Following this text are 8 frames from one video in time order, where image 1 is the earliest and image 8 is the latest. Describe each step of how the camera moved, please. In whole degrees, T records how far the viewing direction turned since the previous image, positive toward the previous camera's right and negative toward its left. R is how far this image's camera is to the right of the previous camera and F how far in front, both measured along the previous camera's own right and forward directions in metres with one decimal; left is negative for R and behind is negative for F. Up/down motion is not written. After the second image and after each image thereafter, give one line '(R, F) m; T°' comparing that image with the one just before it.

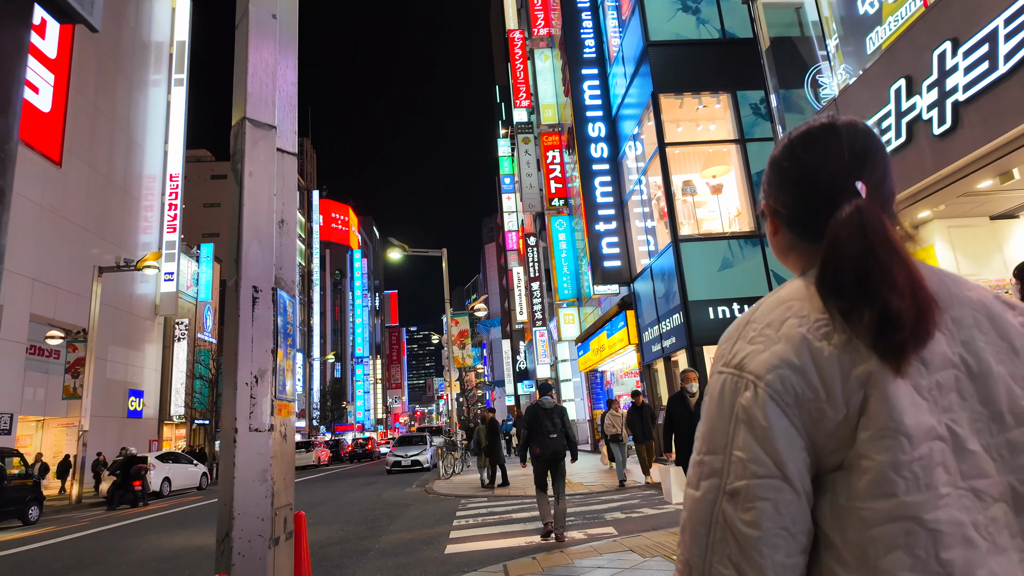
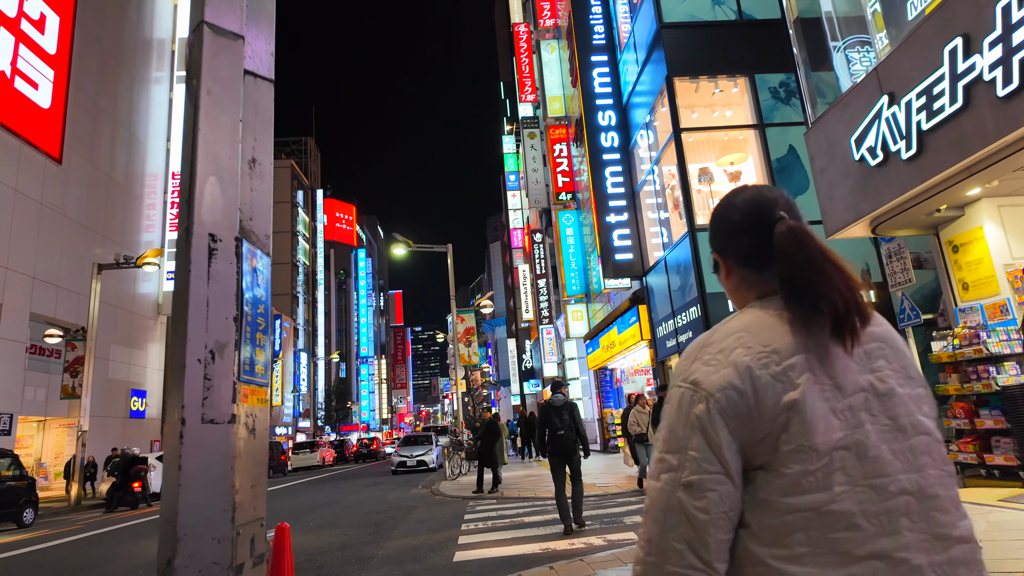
(-0.1, +0.6) m; 0°
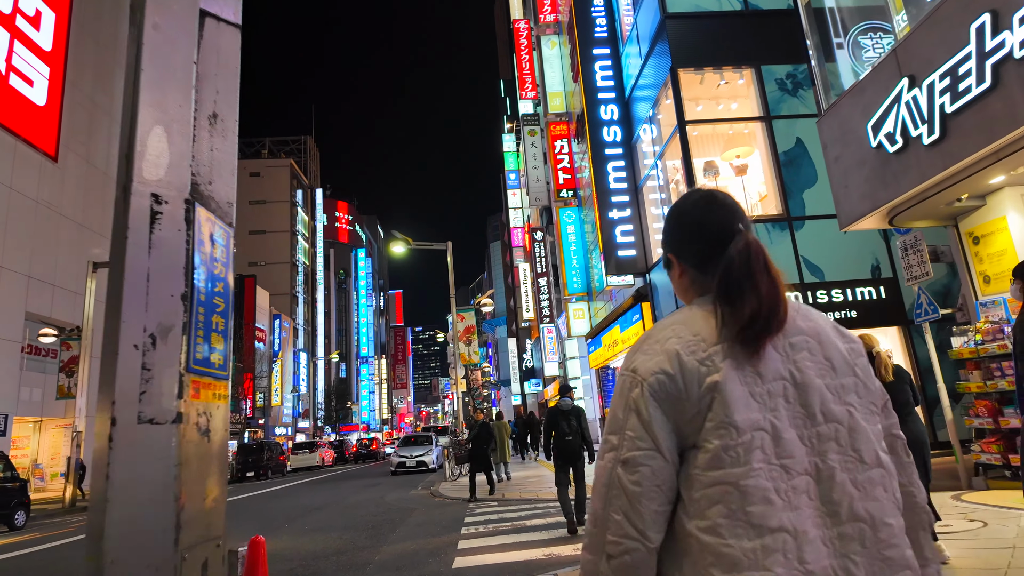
(0.0, +0.3) m; 0°
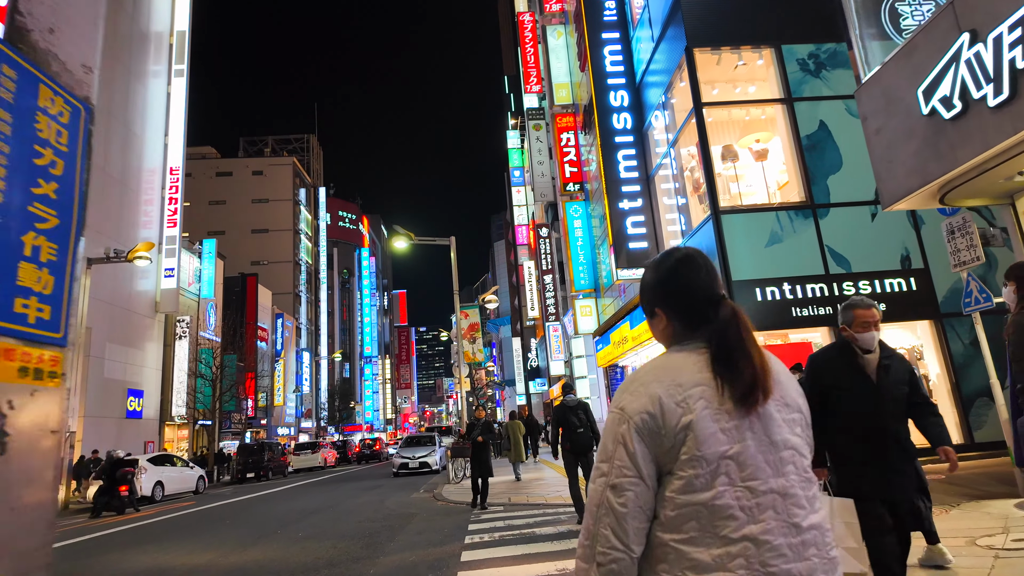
(0.0, +0.7) m; 0°
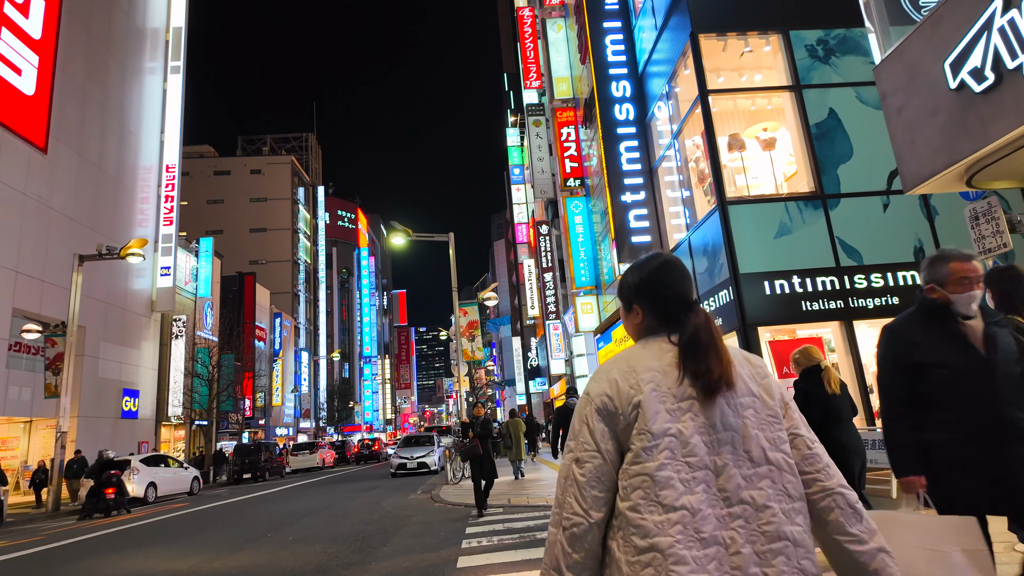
(0.0, +0.4) m; 0°
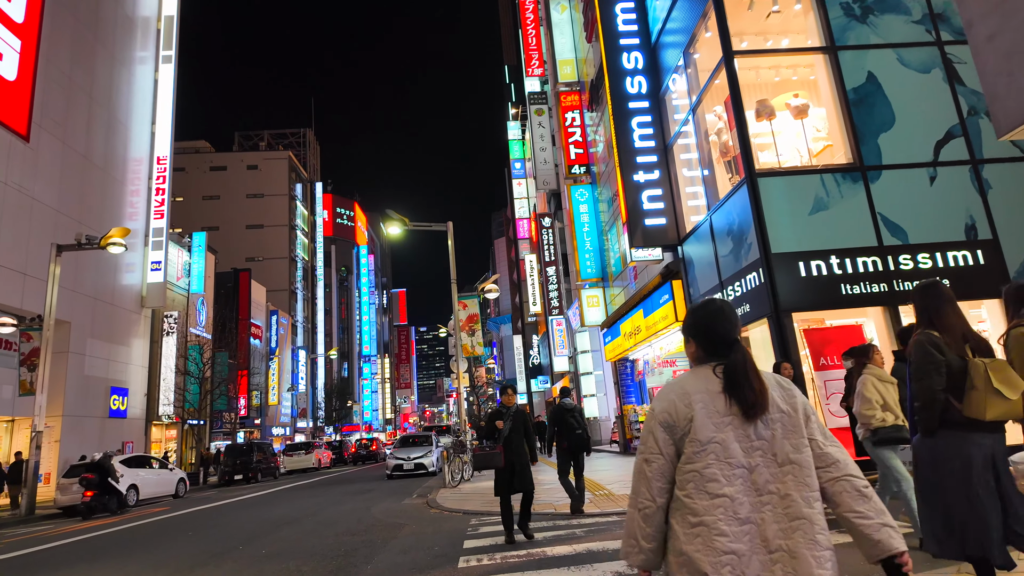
(-0.1, +1.2) m; 0°
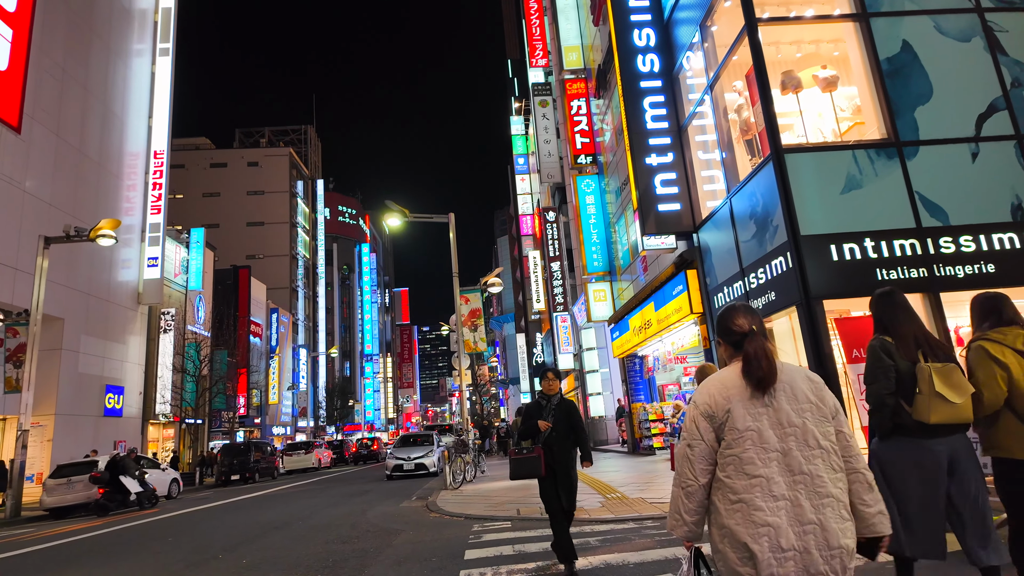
(0.0, +0.8) m; 0°
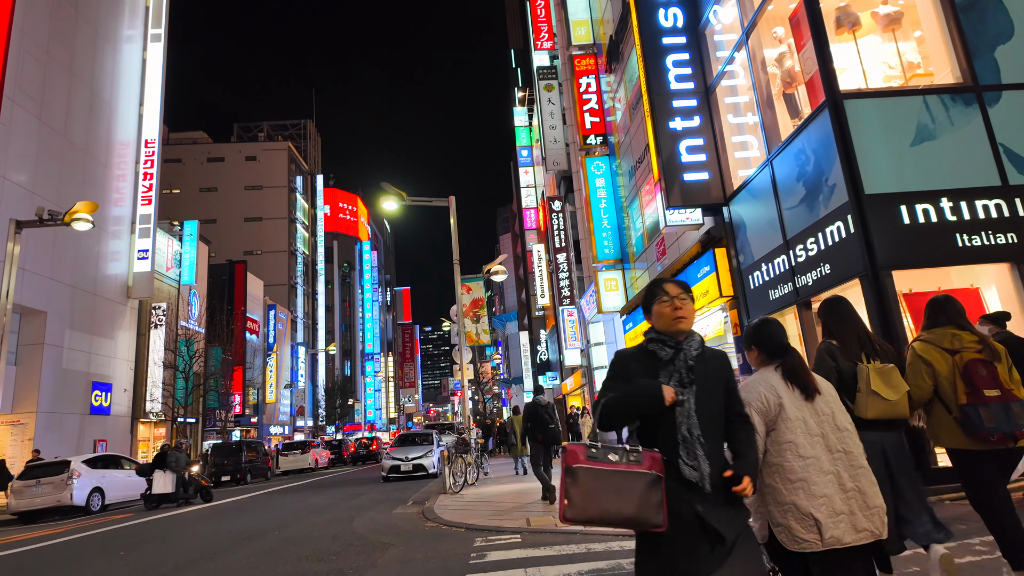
(-0.1, +1.4) m; 0°
